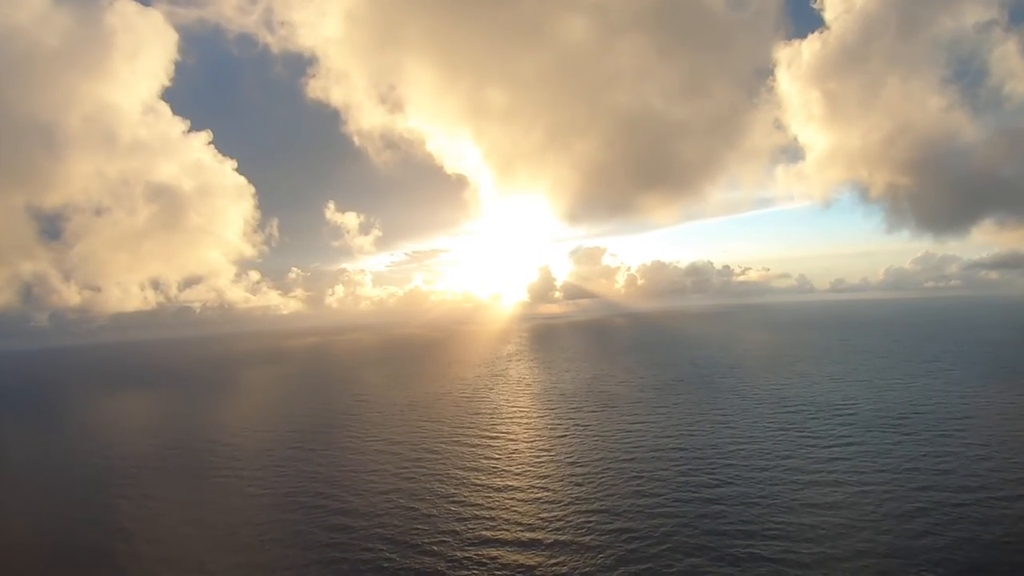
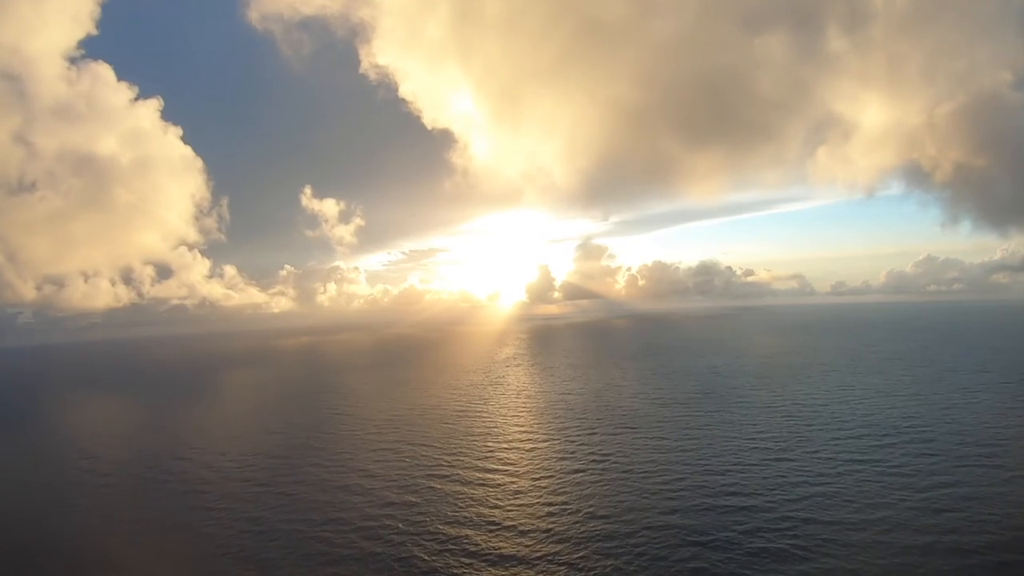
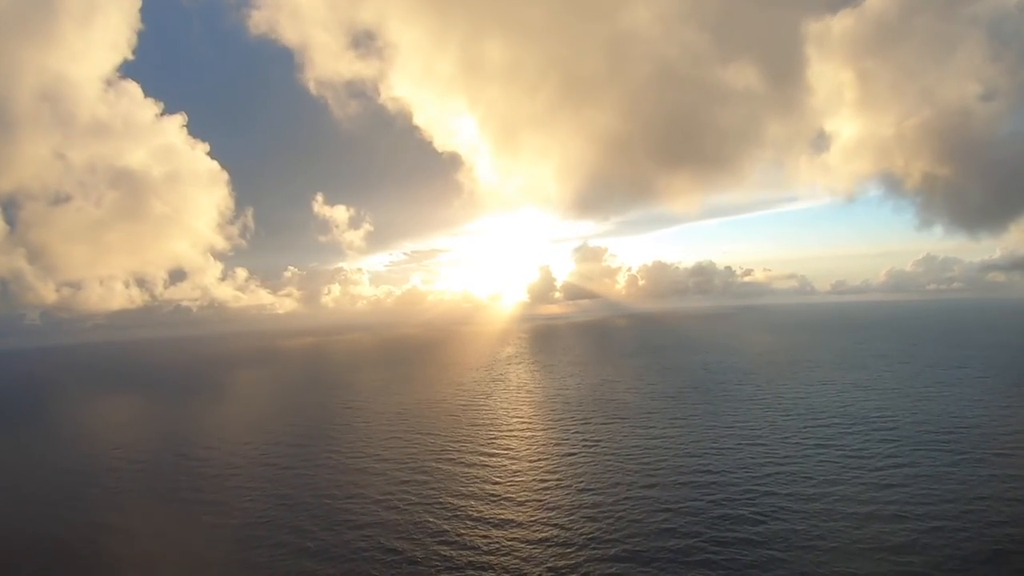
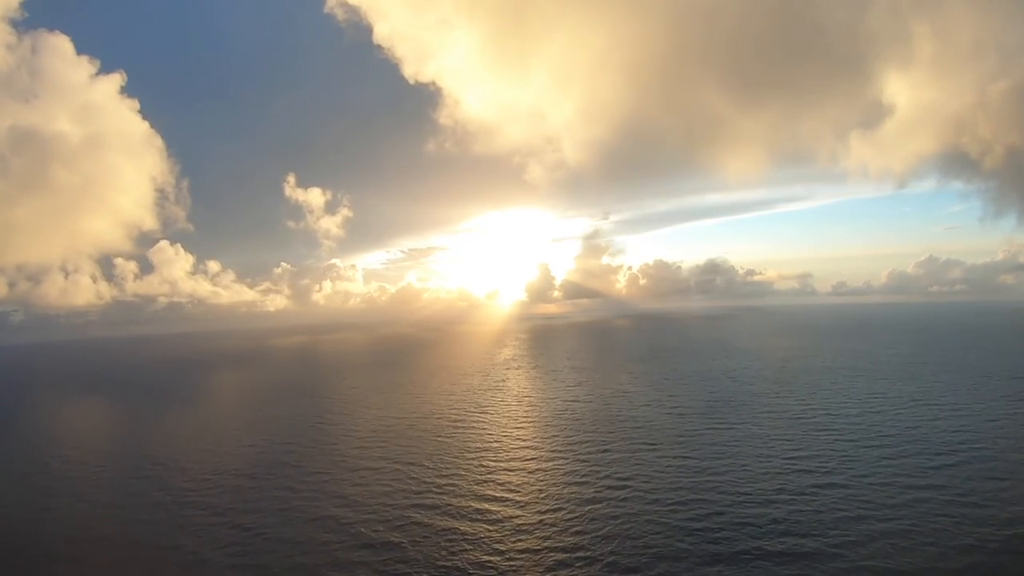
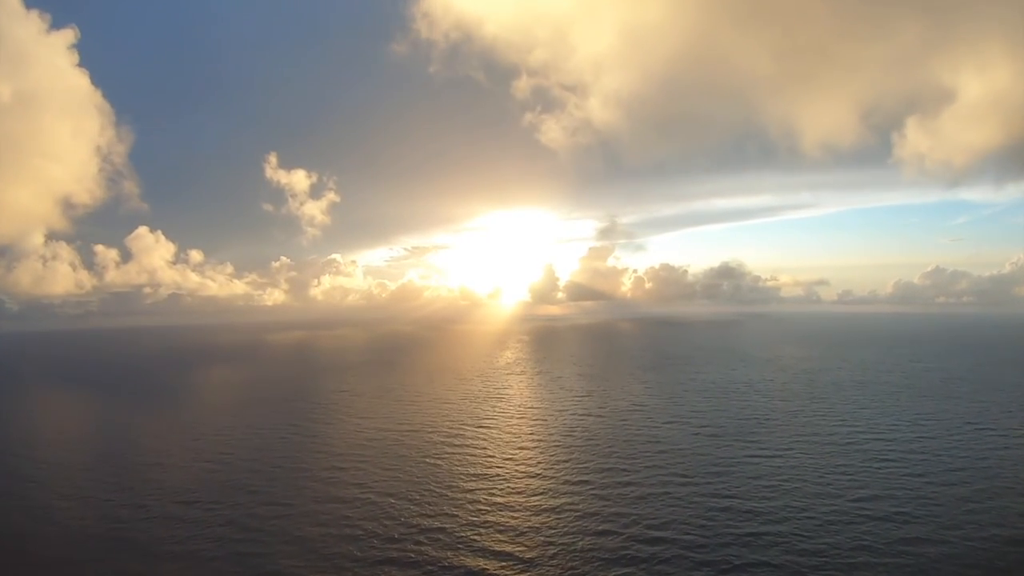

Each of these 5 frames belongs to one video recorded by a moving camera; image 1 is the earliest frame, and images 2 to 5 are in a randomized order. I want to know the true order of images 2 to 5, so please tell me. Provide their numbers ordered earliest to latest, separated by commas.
3, 2, 4, 5
